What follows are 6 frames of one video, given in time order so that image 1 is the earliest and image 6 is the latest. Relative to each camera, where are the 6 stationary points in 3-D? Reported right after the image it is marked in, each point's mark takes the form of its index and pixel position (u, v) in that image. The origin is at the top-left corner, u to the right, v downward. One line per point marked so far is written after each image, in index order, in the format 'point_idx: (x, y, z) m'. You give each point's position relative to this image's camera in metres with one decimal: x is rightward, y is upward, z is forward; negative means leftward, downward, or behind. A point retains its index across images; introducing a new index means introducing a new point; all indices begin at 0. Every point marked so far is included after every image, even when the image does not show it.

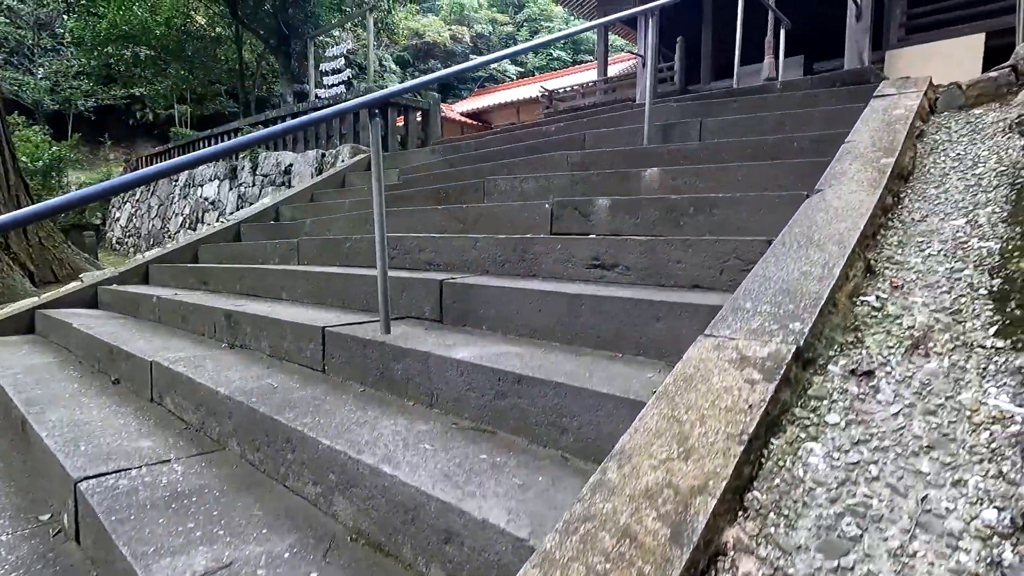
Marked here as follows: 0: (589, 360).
0: (+0.2, -0.2, +1.4) m
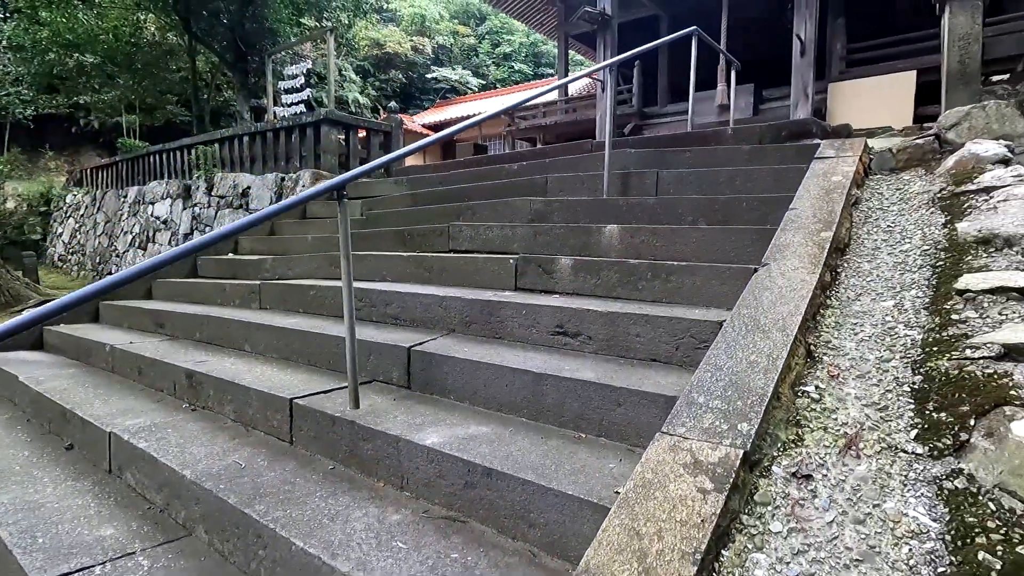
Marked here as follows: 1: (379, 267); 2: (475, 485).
0: (+0.1, -0.4, +1.4) m
1: (-0.8, +0.1, +3.1) m
2: (-0.1, -0.5, +1.3) m
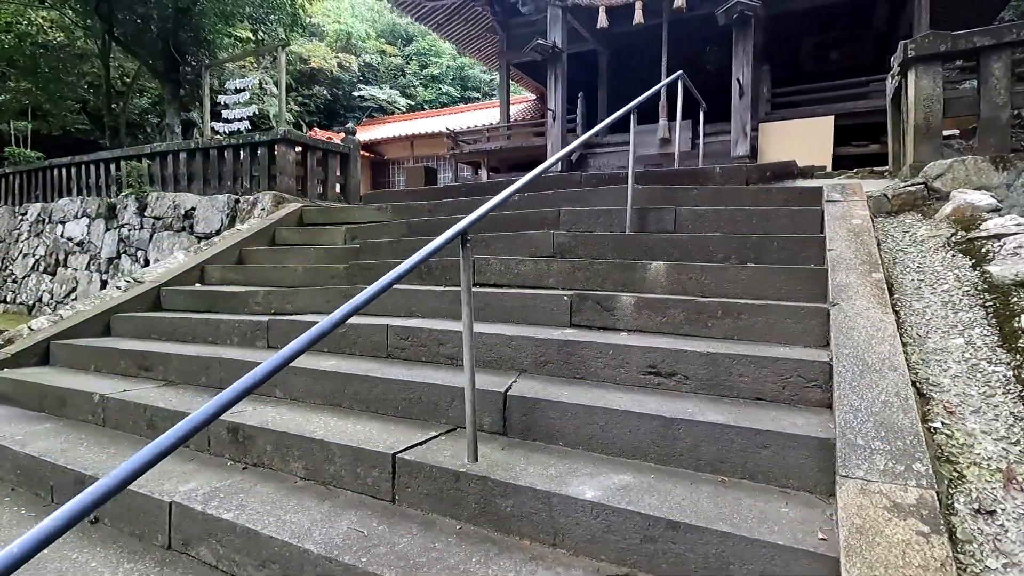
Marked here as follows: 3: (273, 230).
0: (+0.5, -0.6, +1.5) m
1: (-0.6, -0.1, +3.0) m
2: (+0.4, -0.6, +1.3) m
3: (-2.2, +0.5, +5.0) m
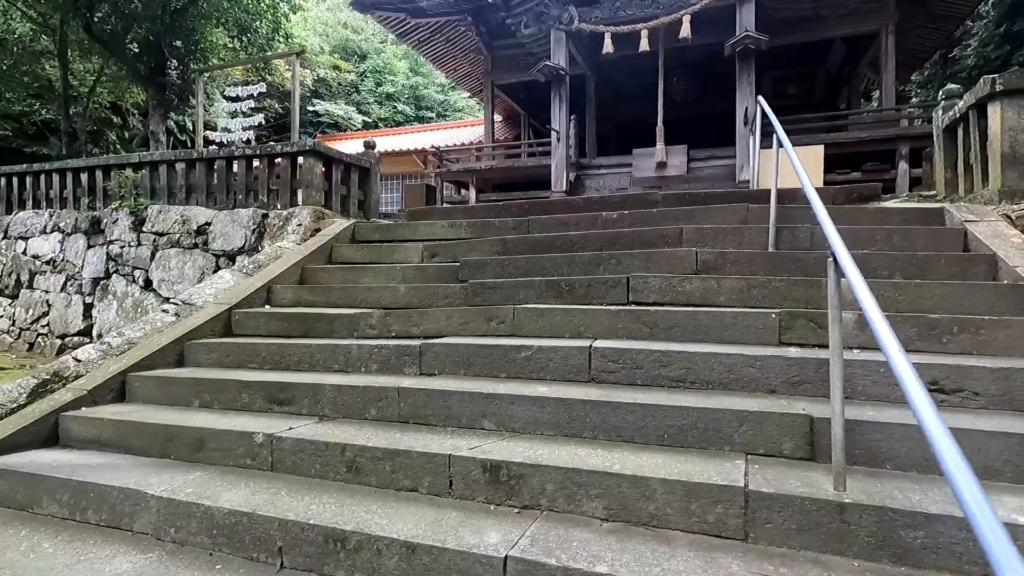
0: (+1.6, -0.6, +1.4) m
1: (+0.3, -0.2, +2.8) m
2: (+1.5, -0.7, +1.3) m
3: (-1.5, +0.4, +4.6) m
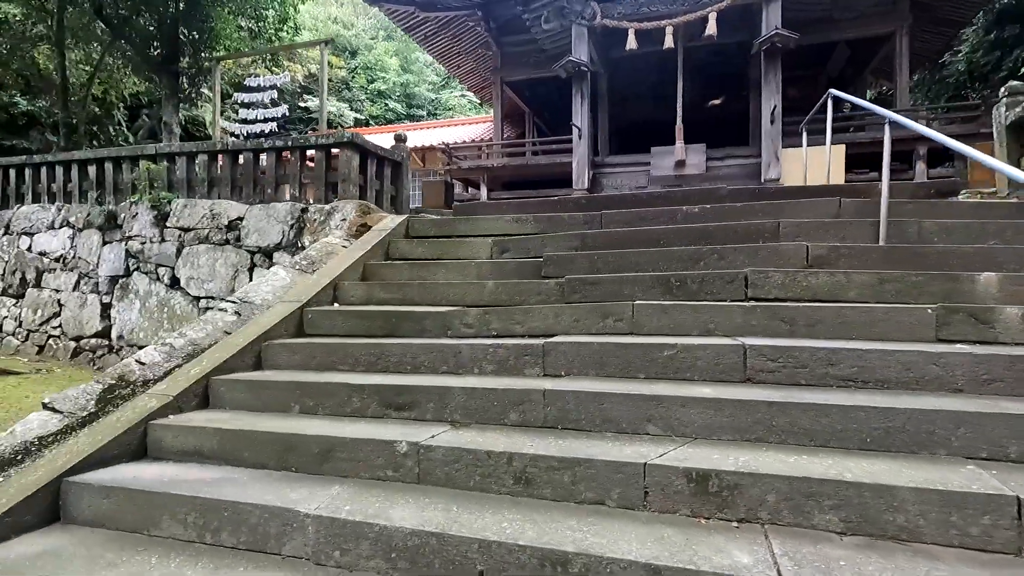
0: (+2.3, -0.6, +1.3) m
1: (+0.9, -0.2, +2.7) m
2: (+2.2, -0.6, +1.2) m
3: (-1.0, +0.4, +4.4) m
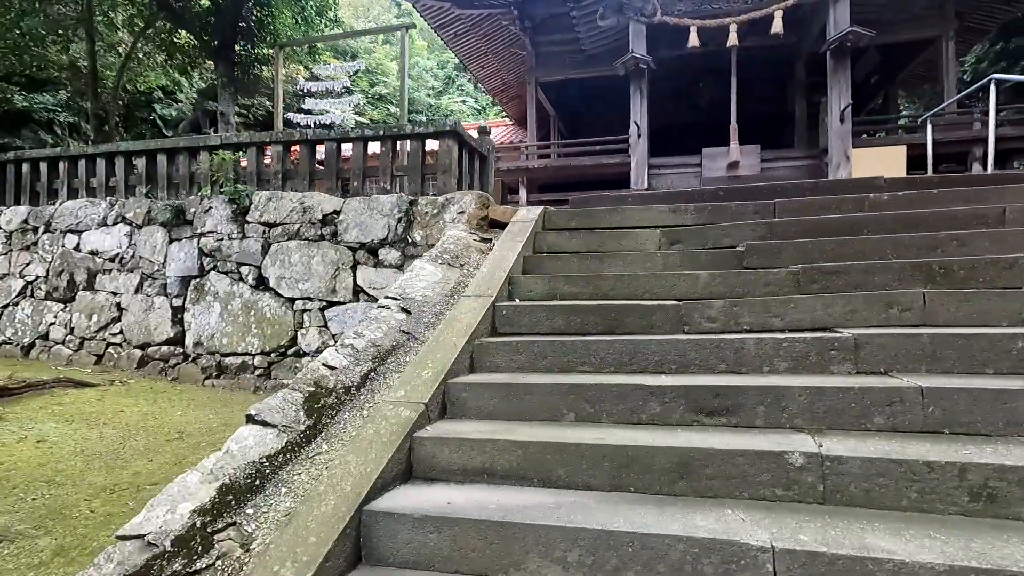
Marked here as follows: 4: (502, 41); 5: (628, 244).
0: (+3.7, -0.5, +1.1) m
1: (+2.2, -0.1, +2.4) m
2: (+3.5, -0.5, +0.9) m
3: (+0.2, +0.4, +4.0) m
4: (-0.1, +5.6, +12.0) m
5: (+0.8, +0.3, +3.8) m
